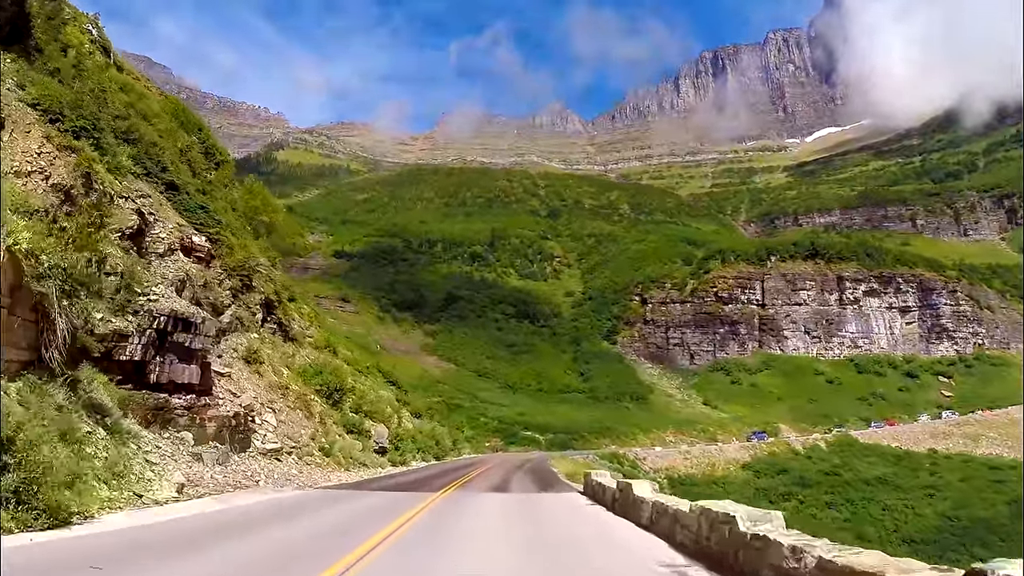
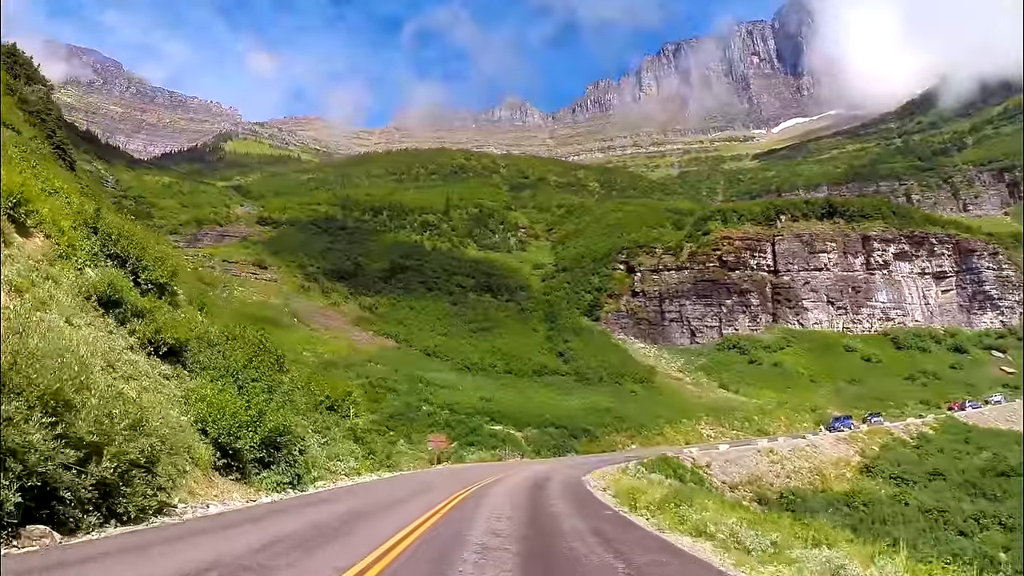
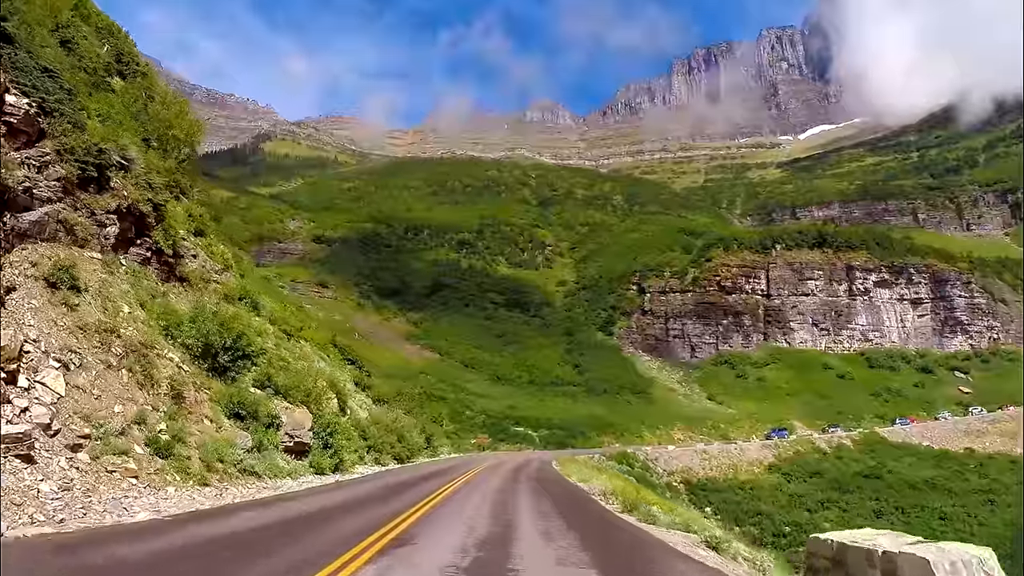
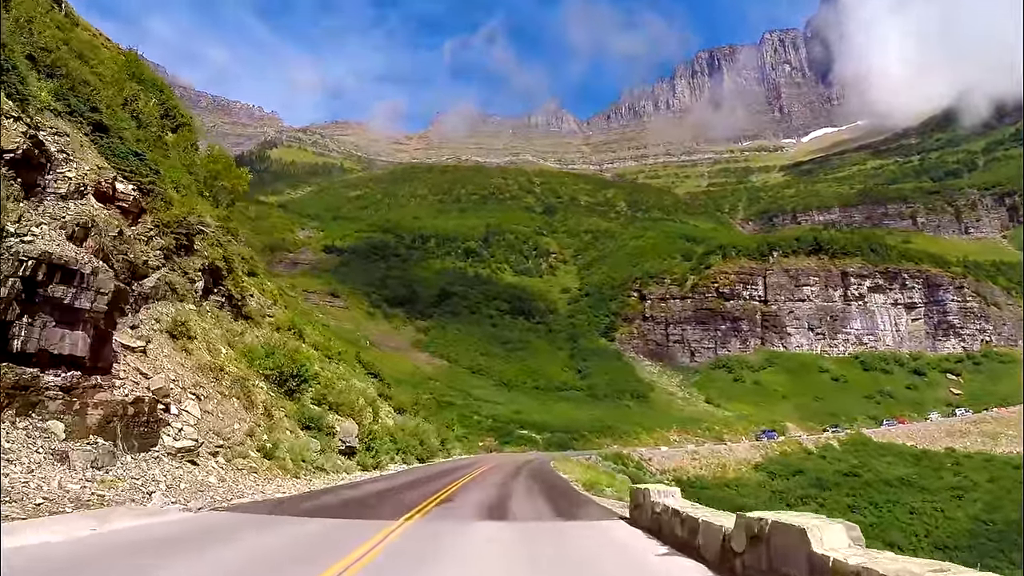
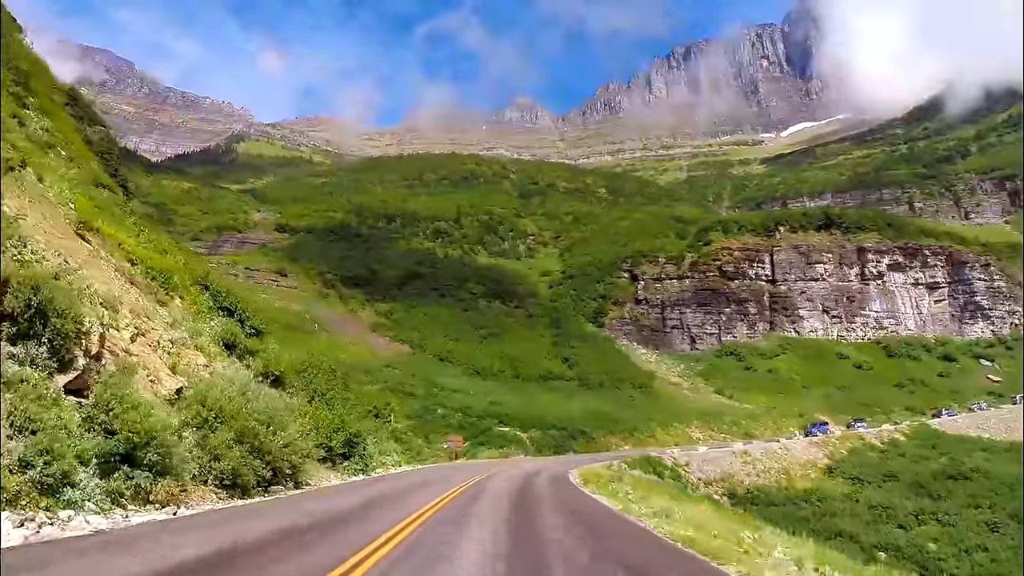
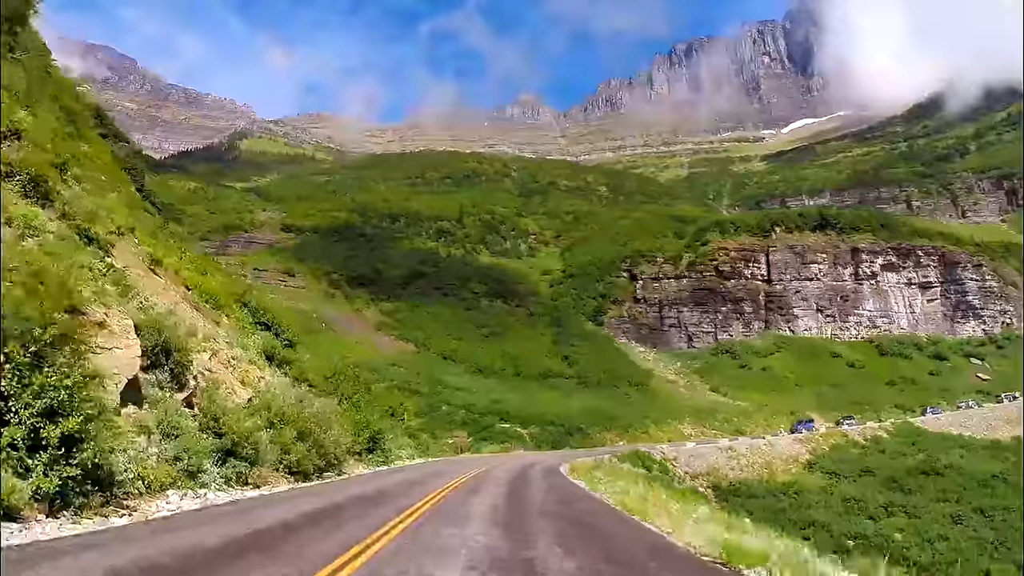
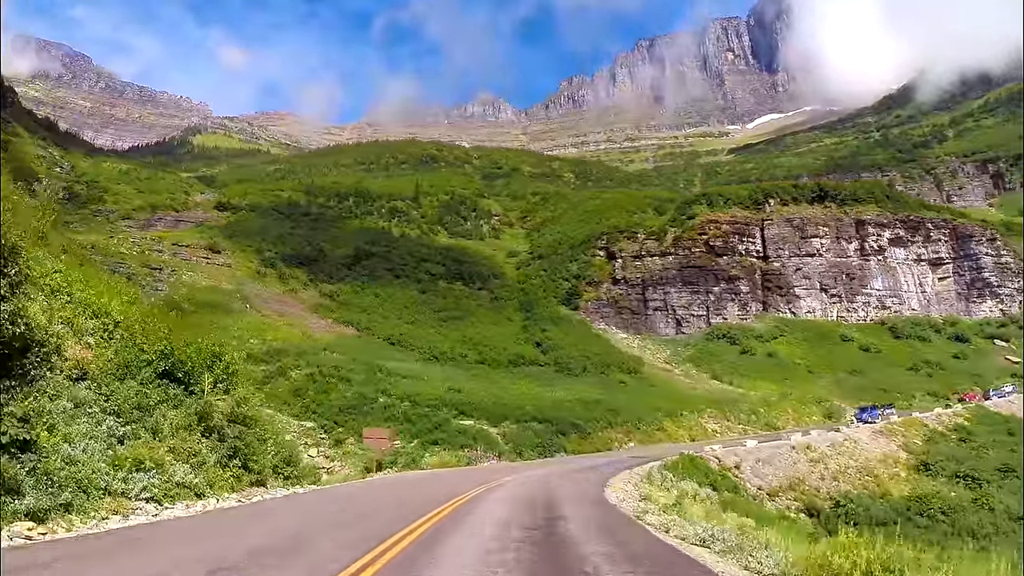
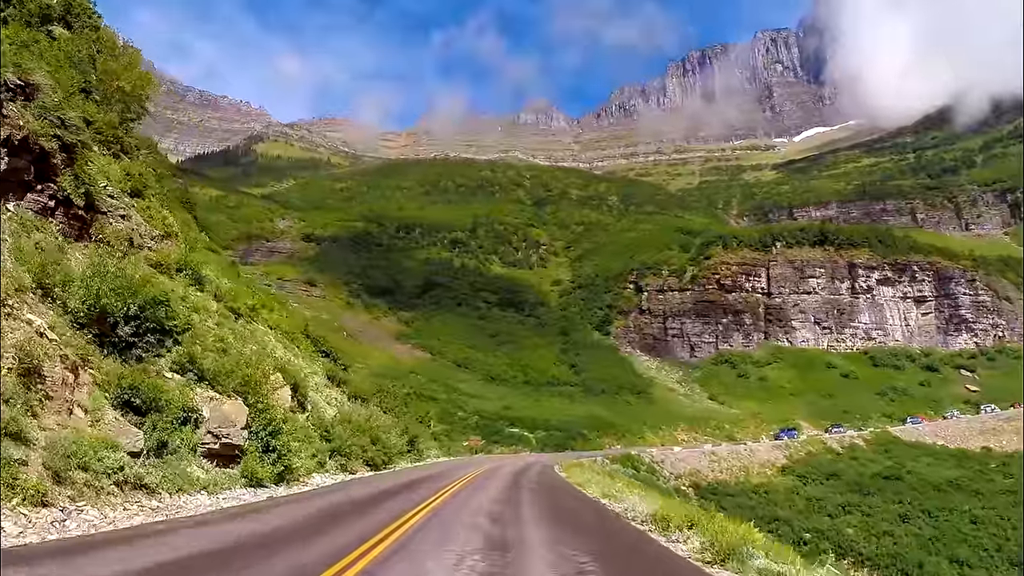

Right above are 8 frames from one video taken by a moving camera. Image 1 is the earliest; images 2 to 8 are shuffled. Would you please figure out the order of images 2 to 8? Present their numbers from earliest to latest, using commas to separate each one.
4, 3, 8, 6, 5, 2, 7
